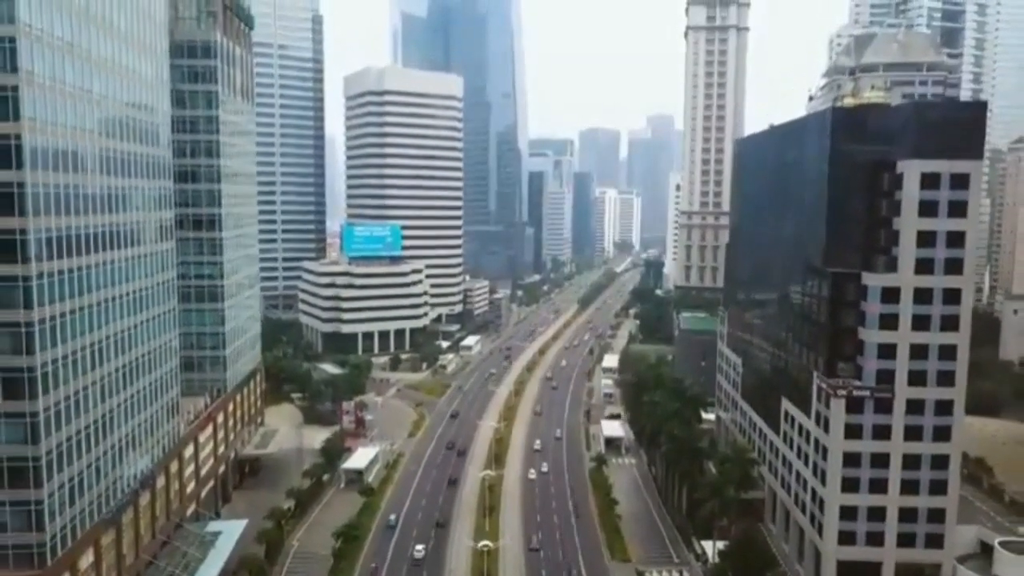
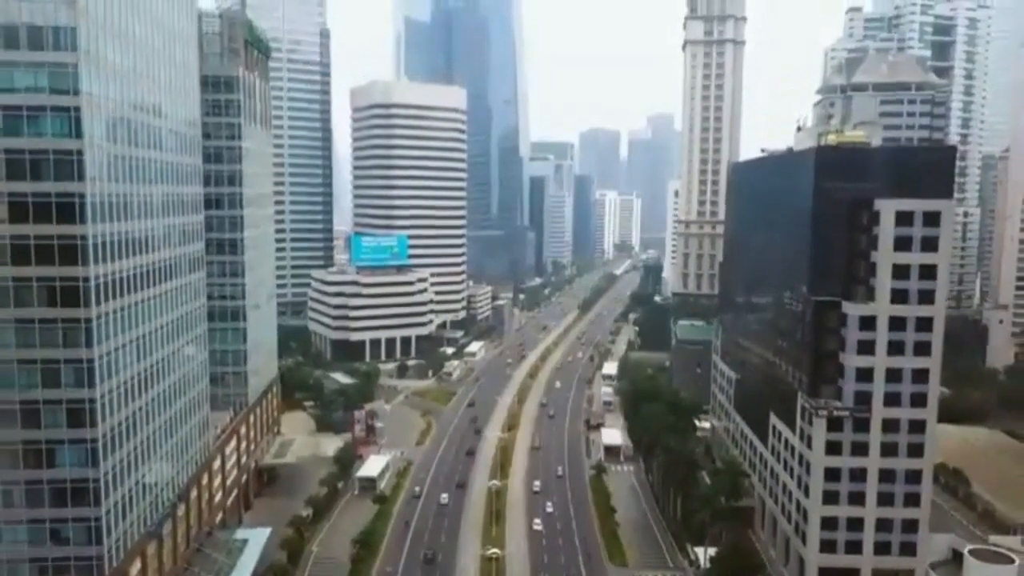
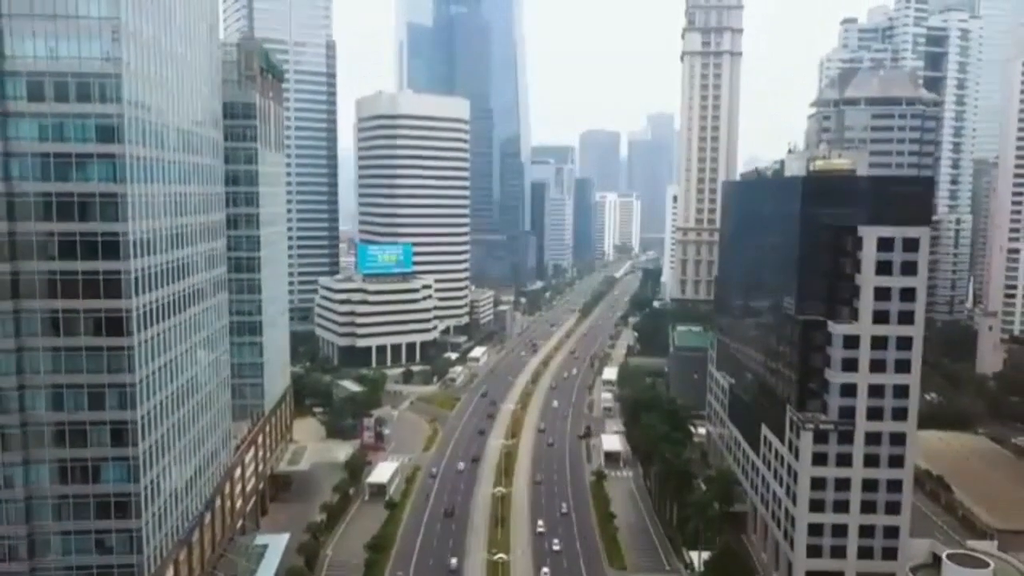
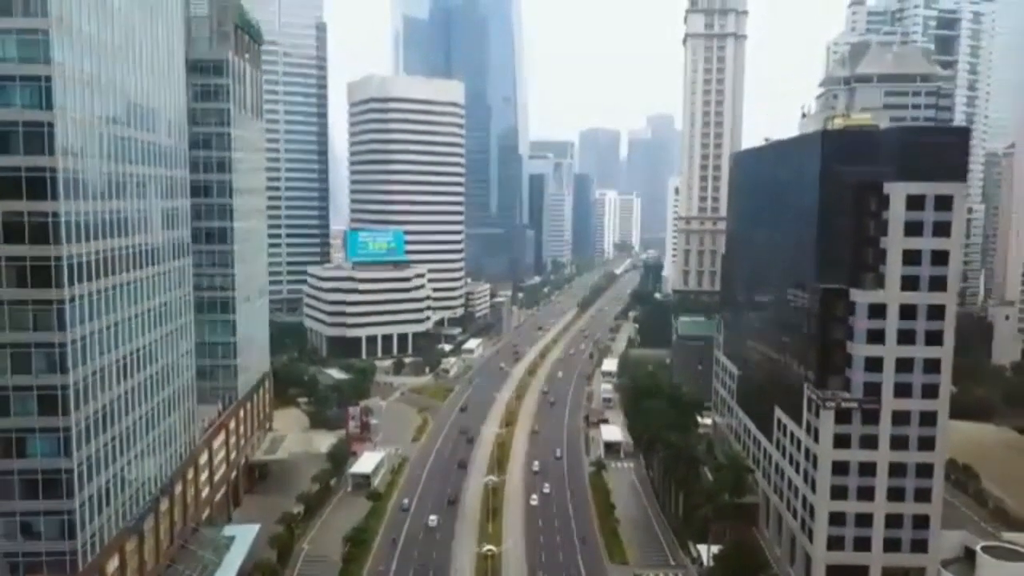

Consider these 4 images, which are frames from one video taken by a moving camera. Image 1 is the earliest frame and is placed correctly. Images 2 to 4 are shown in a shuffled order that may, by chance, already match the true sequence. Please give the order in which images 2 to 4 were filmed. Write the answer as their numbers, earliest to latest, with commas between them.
4, 2, 3
